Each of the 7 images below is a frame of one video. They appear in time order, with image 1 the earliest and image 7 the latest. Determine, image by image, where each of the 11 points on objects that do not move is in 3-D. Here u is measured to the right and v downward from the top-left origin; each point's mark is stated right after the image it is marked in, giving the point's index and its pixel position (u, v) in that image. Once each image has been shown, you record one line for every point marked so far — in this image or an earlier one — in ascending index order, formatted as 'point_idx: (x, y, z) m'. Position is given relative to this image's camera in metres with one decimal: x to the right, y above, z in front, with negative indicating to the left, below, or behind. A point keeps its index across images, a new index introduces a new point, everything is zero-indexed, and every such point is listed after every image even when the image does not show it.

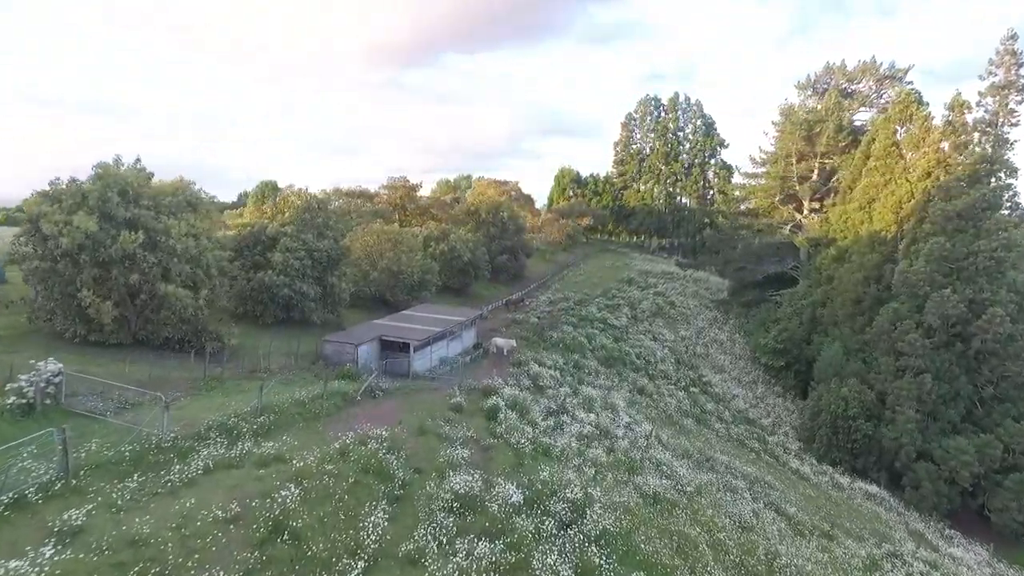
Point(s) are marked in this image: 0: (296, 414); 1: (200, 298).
0: (-5.4, -3.1, +16.2) m
1: (-9.3, -0.3, +19.3) m
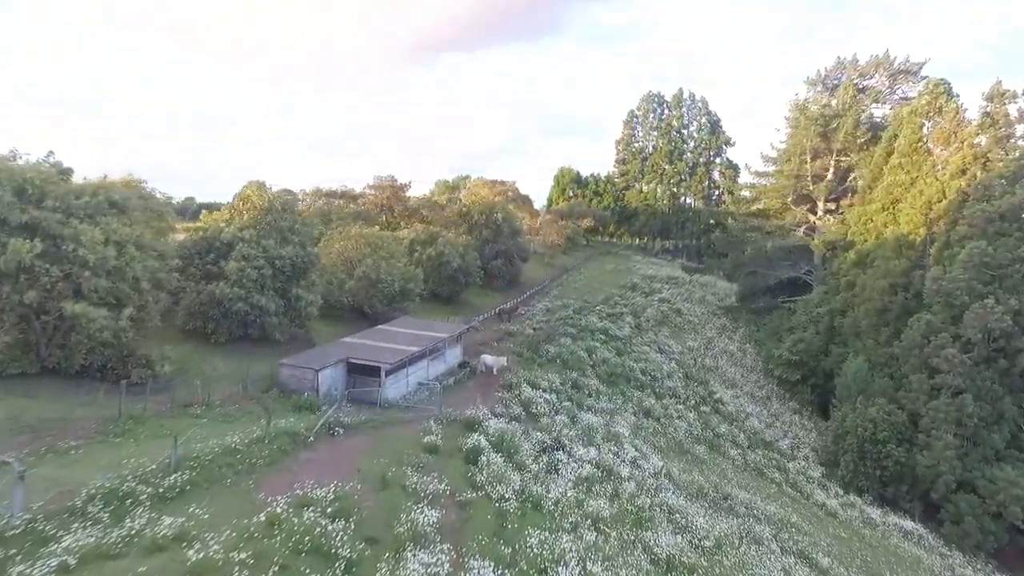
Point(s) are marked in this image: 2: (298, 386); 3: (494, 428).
0: (-5.8, -3.6, +13.0) m
1: (-9.7, -0.7, +16.2) m
2: (-6.3, -2.9, +19.3) m
3: (-0.5, -4.0, +18.7) m
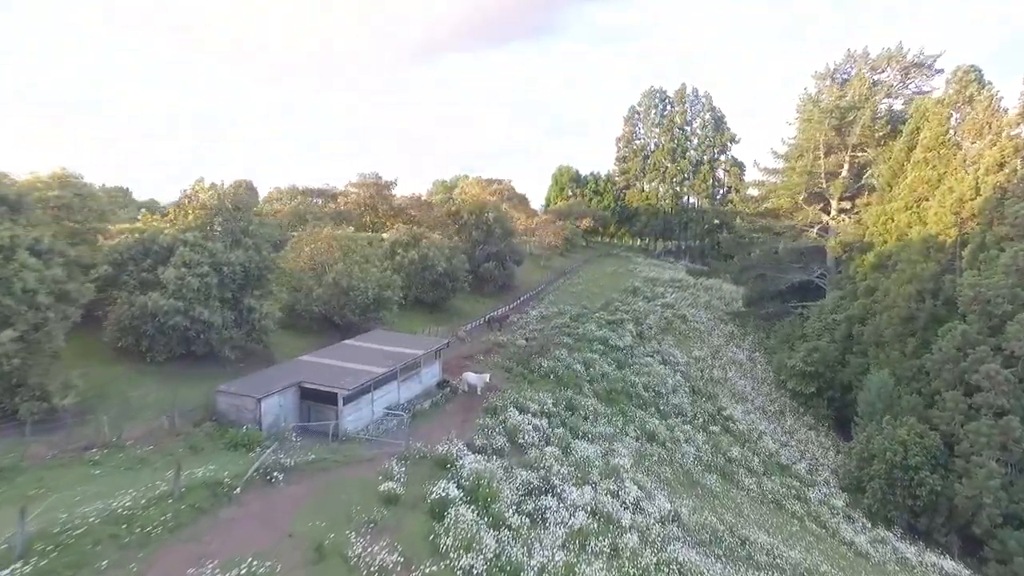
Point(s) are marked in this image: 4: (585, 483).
0: (-6.3, -3.9, +10.0) m
1: (-10.2, -1.1, +13.2) m
2: (-6.8, -3.2, +16.2) m
3: (-1.0, -4.3, +15.6) m
4: (+2.0, -5.3, +17.8) m
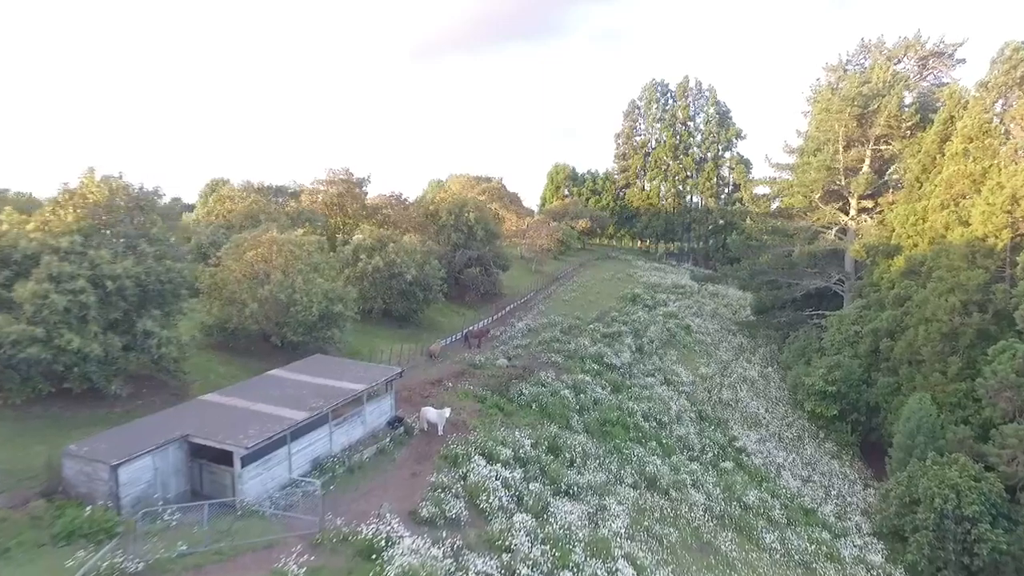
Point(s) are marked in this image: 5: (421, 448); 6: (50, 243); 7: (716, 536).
0: (-7.2, -4.3, +5.7) m
1: (-11.1, -1.5, +8.9) m
2: (-7.7, -3.7, +11.9) m
3: (-2.0, -4.8, +11.3) m
4: (+1.1, -5.7, +13.5) m
5: (-2.5, -4.4, +17.8) m
6: (-11.0, +1.1, +15.7) m
7: (+5.8, -7.1, +18.6) m
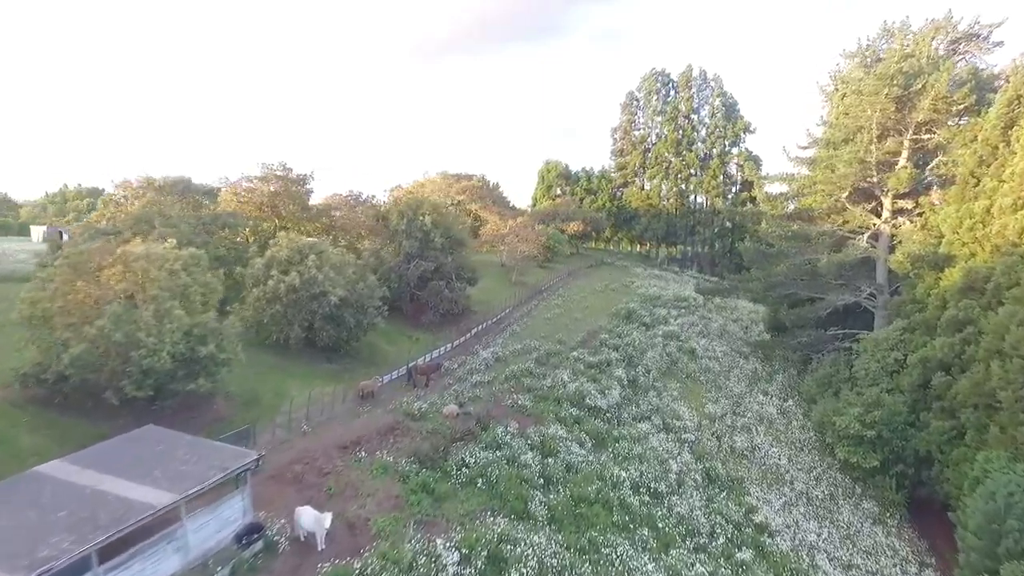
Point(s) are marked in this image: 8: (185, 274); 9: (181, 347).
0: (-8.9, -5.1, -0.7) m
1: (-12.8, -2.3, +2.5) m
2: (-9.4, -4.5, +5.6) m
3: (-3.6, -5.6, +4.9) m
4: (-0.6, -6.6, +7.0) m
5: (-4.2, -5.2, +11.4) m
6: (-12.6, +0.3, +9.3) m
7: (+4.2, -7.9, +12.2) m
8: (-8.9, +0.4, +17.7) m
9: (-8.2, -1.5, +16.3) m
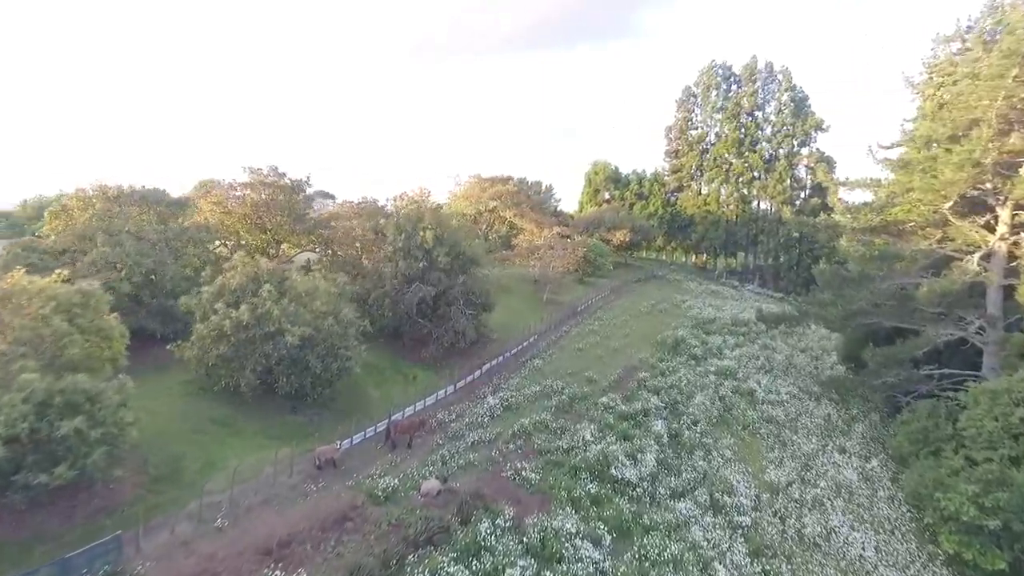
0: (-11.0, -6.1, -4.8) m
1: (-14.6, -3.2, -1.3) m
2: (-10.9, -5.4, +1.4) m
3: (-5.2, -6.6, +0.3) m
4: (-2.0, -7.6, +2.1) m
5: (-5.2, -6.2, +6.8) m
6: (-13.7, -0.7, +5.5) m
7: (+3.1, -9.0, +6.8) m
8: (-9.3, -0.6, +13.5) m
9: (-8.7, -2.5, +12.0) m
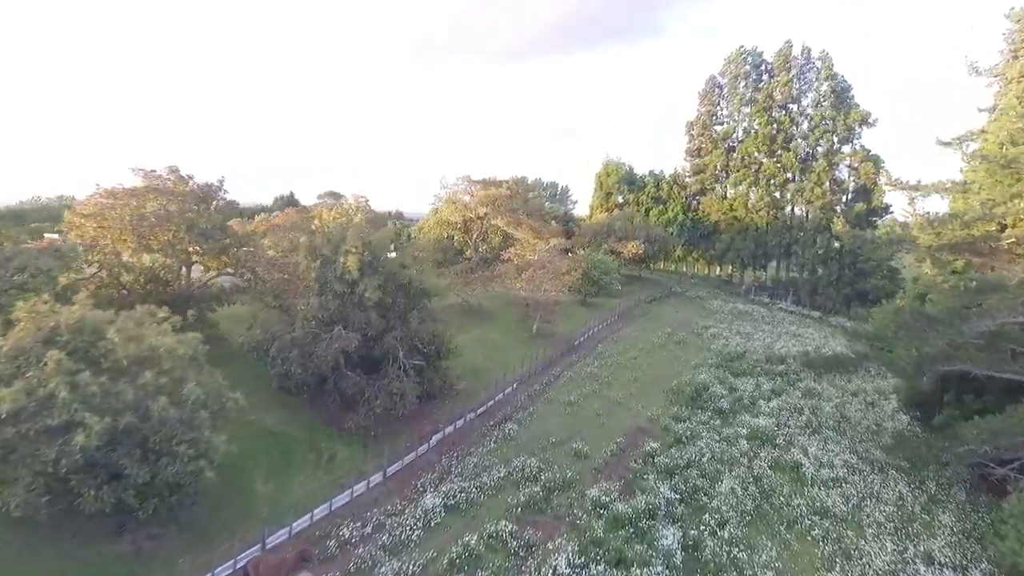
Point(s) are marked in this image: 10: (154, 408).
0: (-13.2, -7.3, -11.3) m
1: (-16.7, -4.4, -7.7) m
2: (-12.9, -6.7, -5.1) m
3: (-7.3, -7.9, -6.4) m
4: (-4.1, -8.9, -4.7) m
5: (-7.0, -7.5, +0.1) m
6: (-15.6, -1.9, -1.0) m
7: (+1.3, -10.3, -0.2) m
8: (-10.9, -1.9, +7.0) m
9: (-10.4, -3.7, +5.4) m
10: (-7.0, -2.2, +12.9) m
